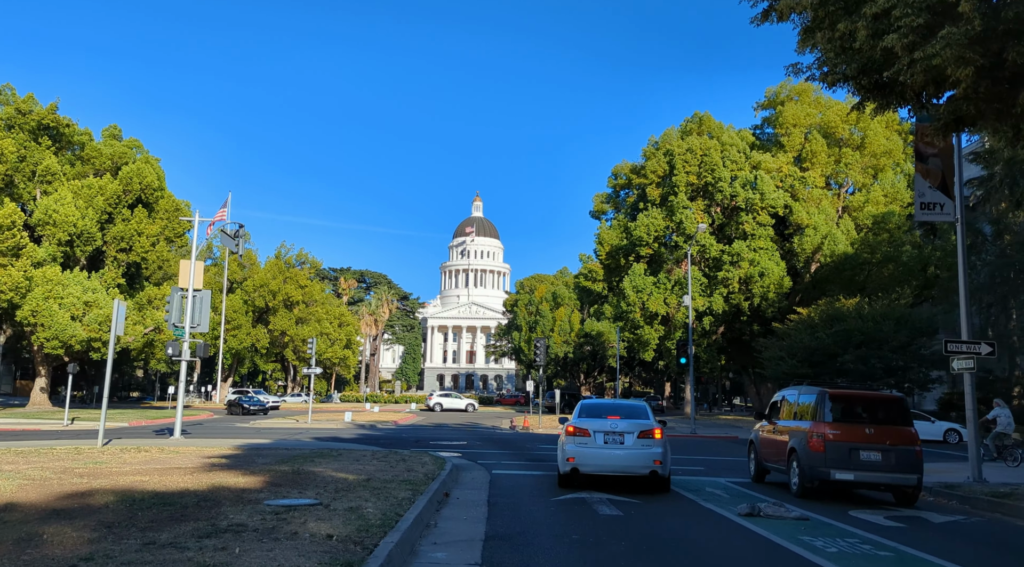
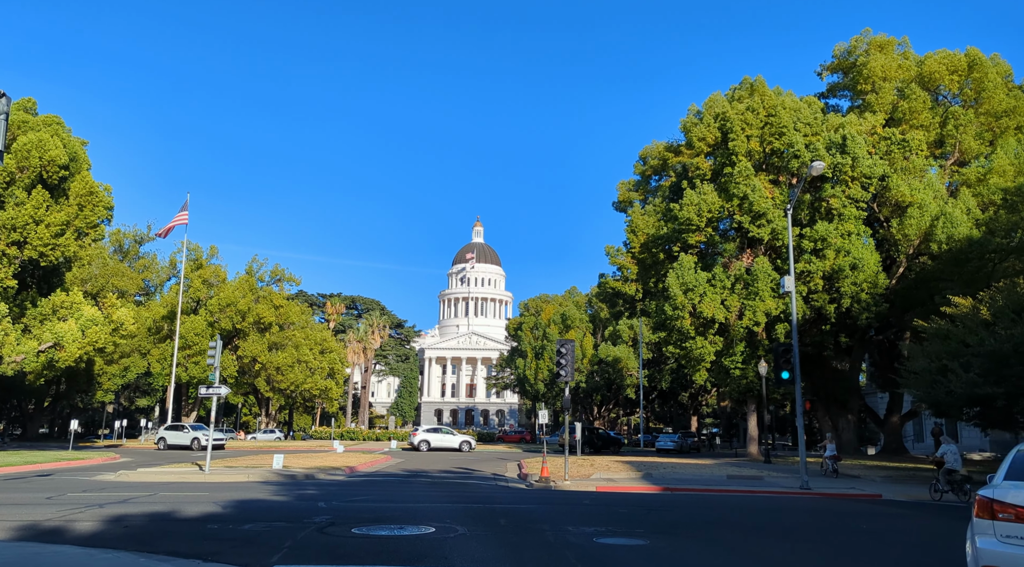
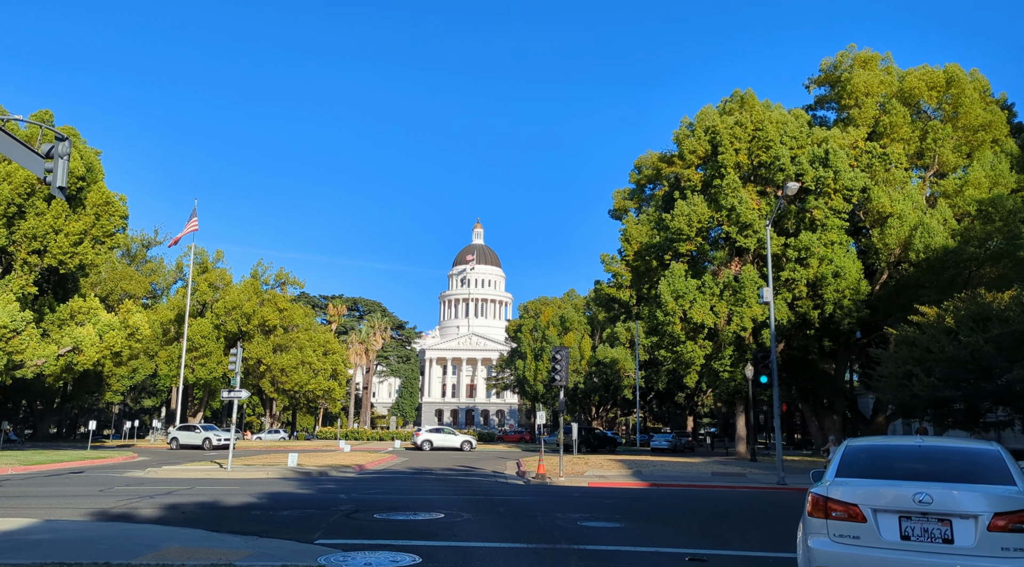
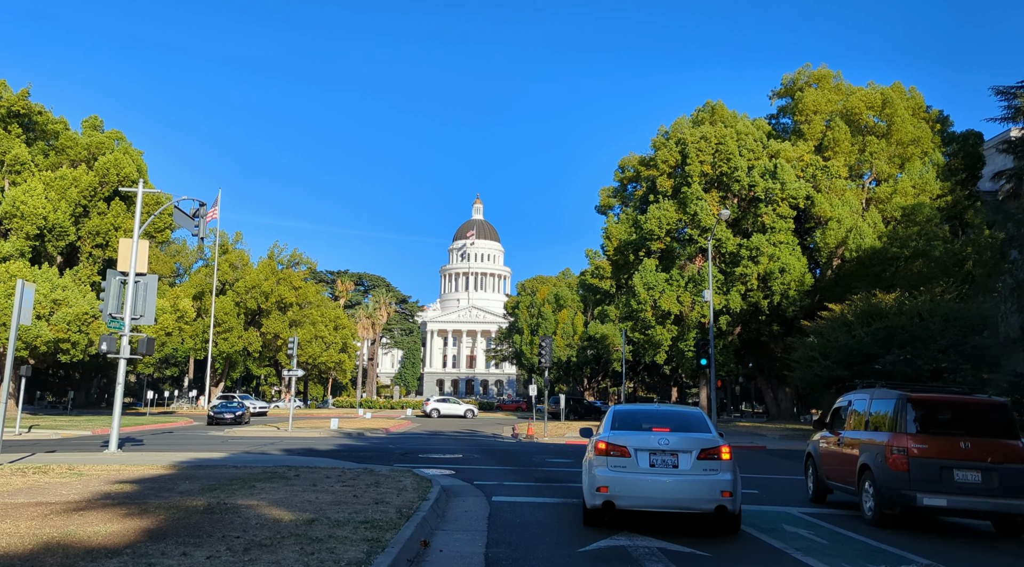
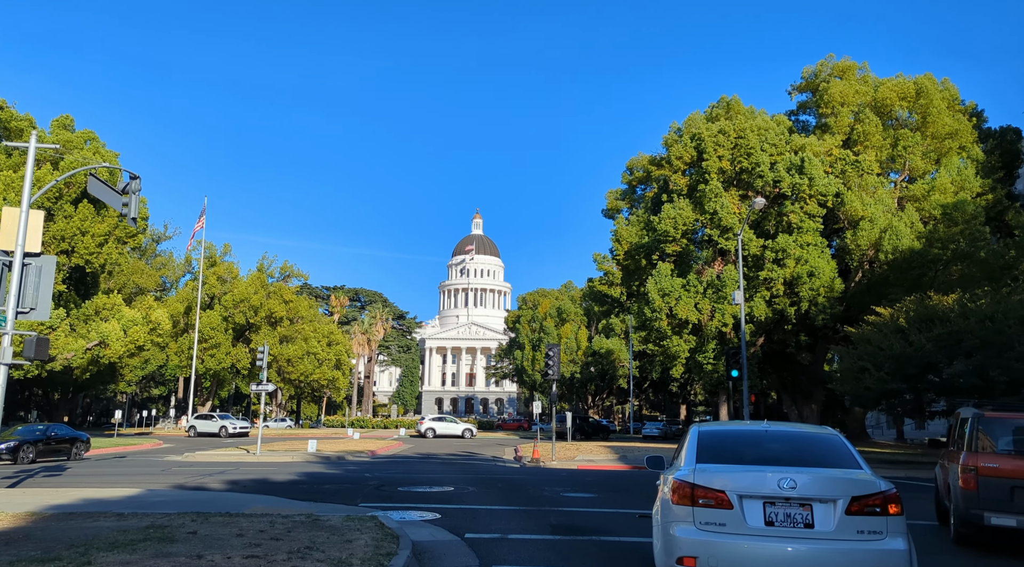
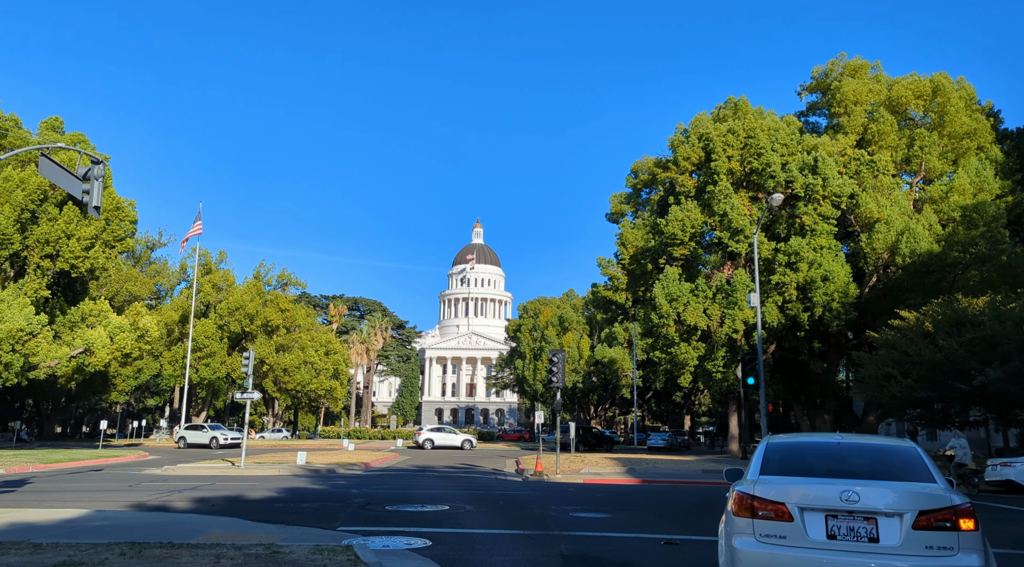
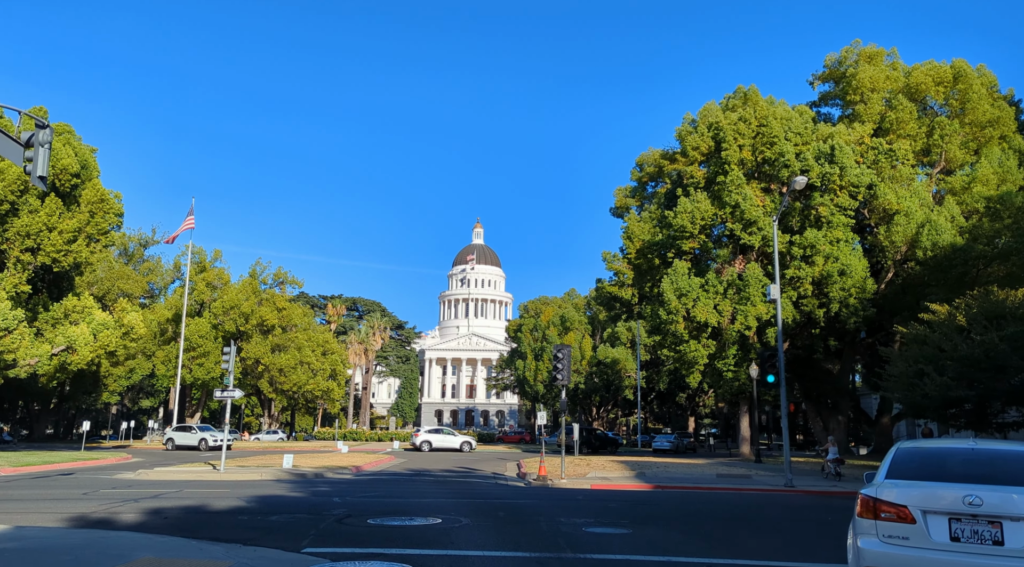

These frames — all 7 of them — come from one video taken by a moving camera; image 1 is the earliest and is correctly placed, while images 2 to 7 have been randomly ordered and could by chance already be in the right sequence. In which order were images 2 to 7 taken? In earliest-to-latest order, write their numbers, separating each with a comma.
4, 5, 6, 3, 7, 2
